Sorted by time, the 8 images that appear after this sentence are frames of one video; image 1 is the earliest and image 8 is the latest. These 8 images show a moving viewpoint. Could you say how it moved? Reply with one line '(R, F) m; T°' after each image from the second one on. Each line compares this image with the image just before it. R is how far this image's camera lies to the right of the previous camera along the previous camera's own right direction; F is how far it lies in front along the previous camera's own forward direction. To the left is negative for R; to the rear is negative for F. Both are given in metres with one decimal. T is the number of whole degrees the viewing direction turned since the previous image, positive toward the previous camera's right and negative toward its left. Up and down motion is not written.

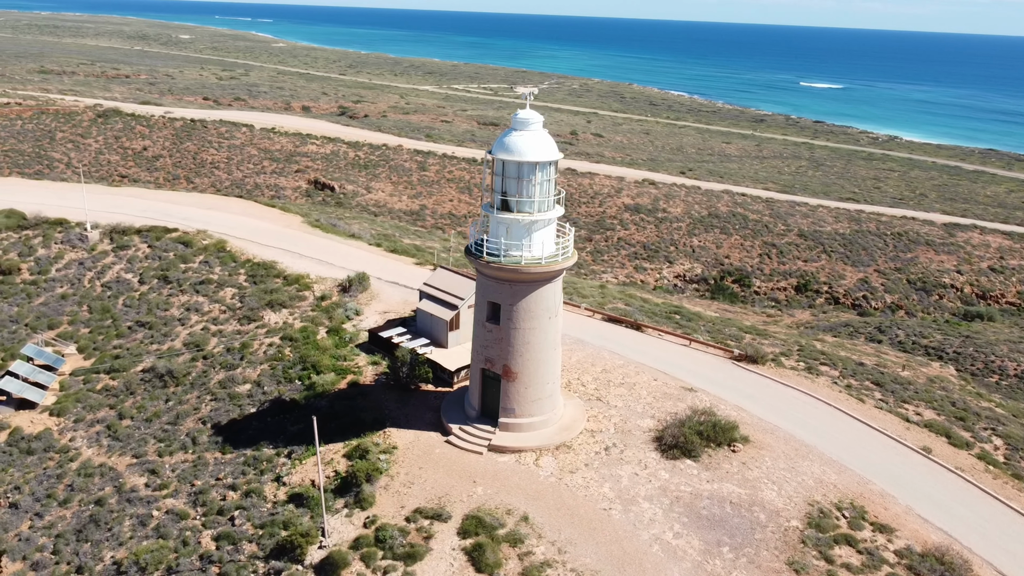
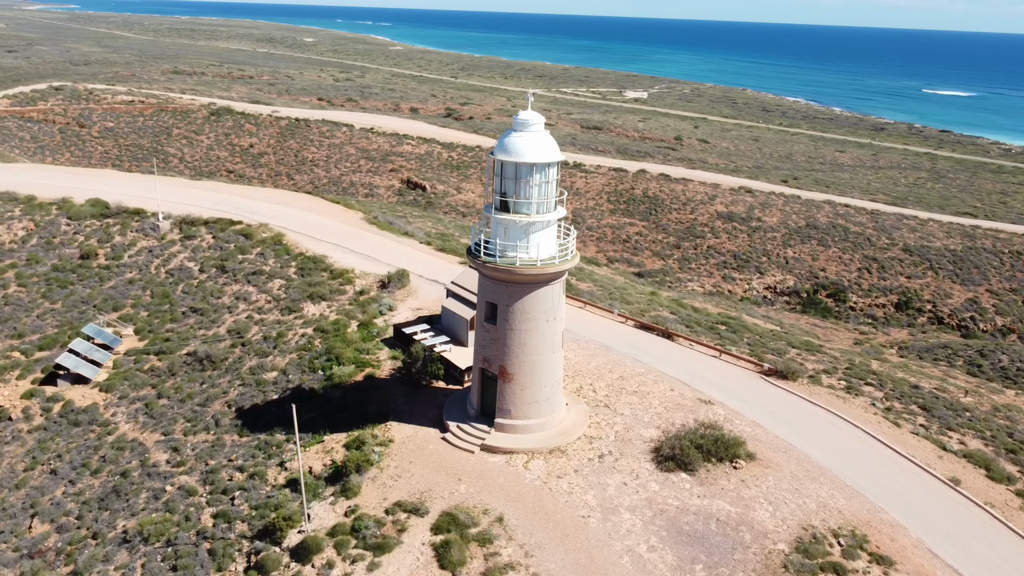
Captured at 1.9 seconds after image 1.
(+2.0, +0.1) m; -7°
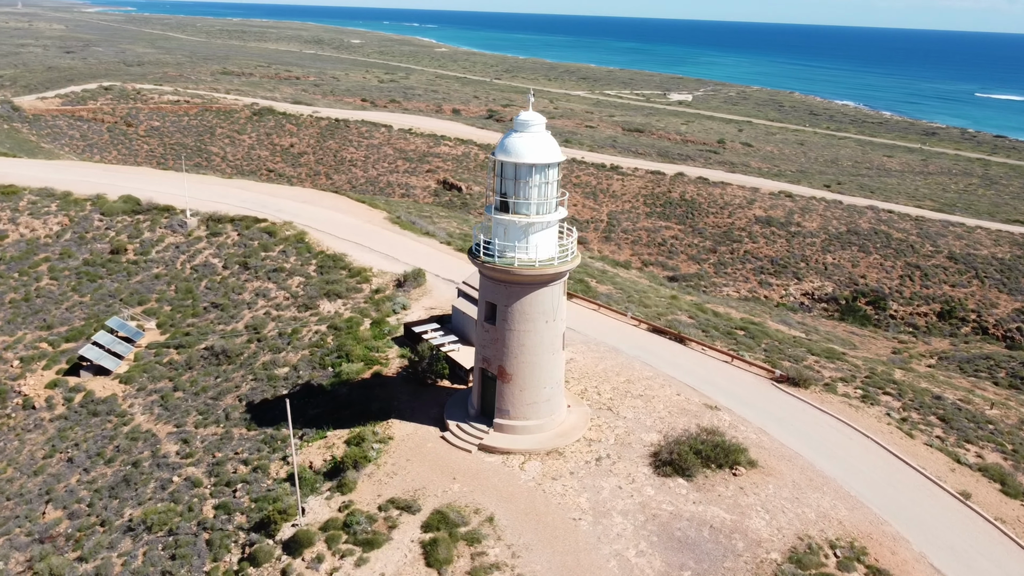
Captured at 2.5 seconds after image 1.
(+0.8, 0.0) m; -3°
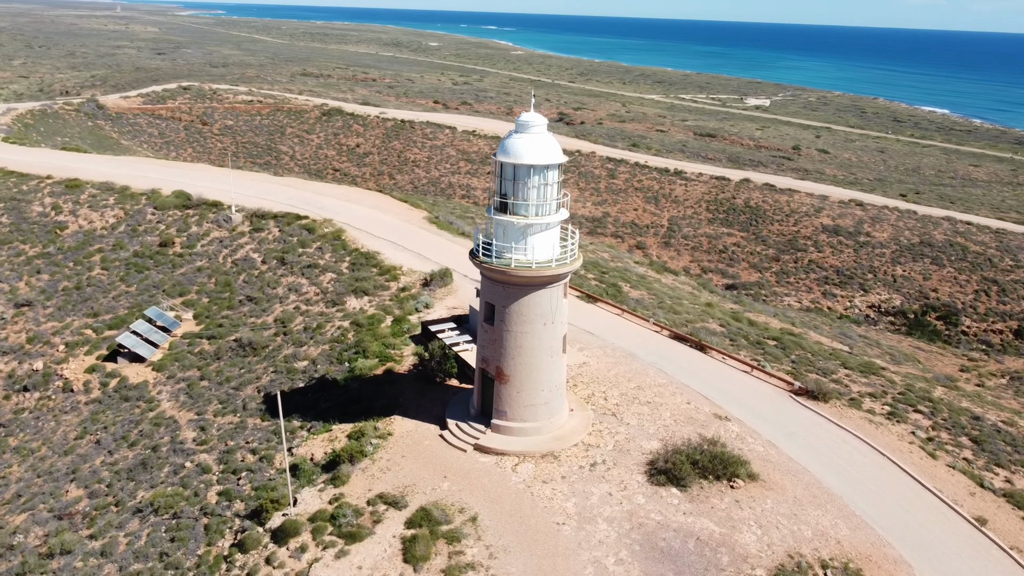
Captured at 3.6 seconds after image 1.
(+1.3, +0.1) m; -5°
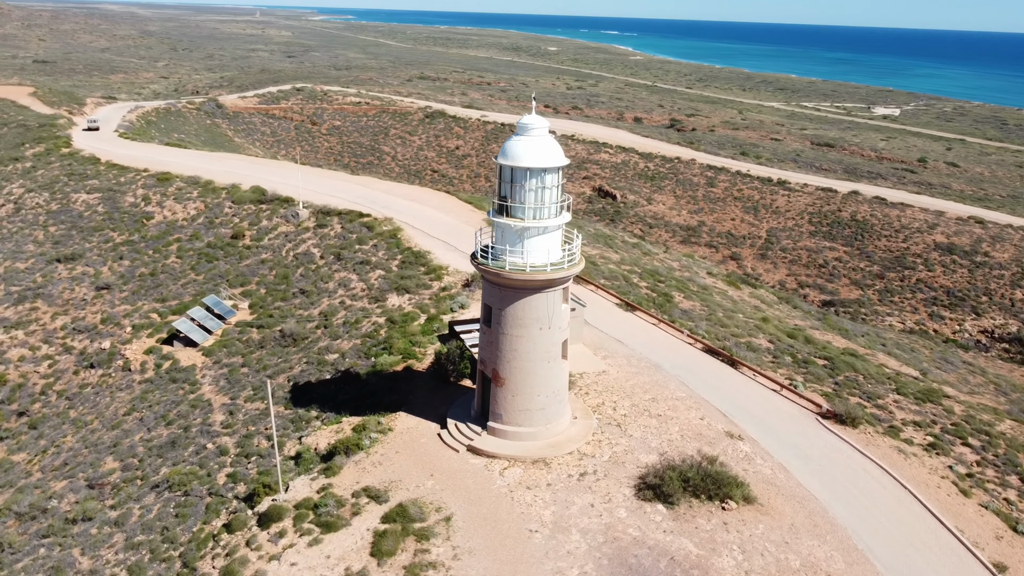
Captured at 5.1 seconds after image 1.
(+2.1, +0.2) m; -8°
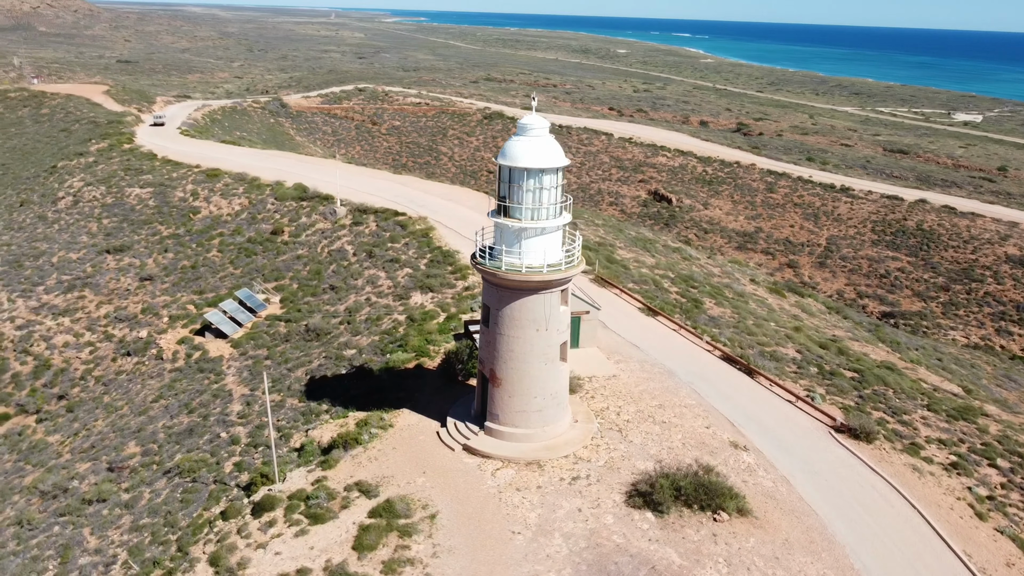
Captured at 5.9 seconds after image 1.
(+1.2, +0.1) m; -5°
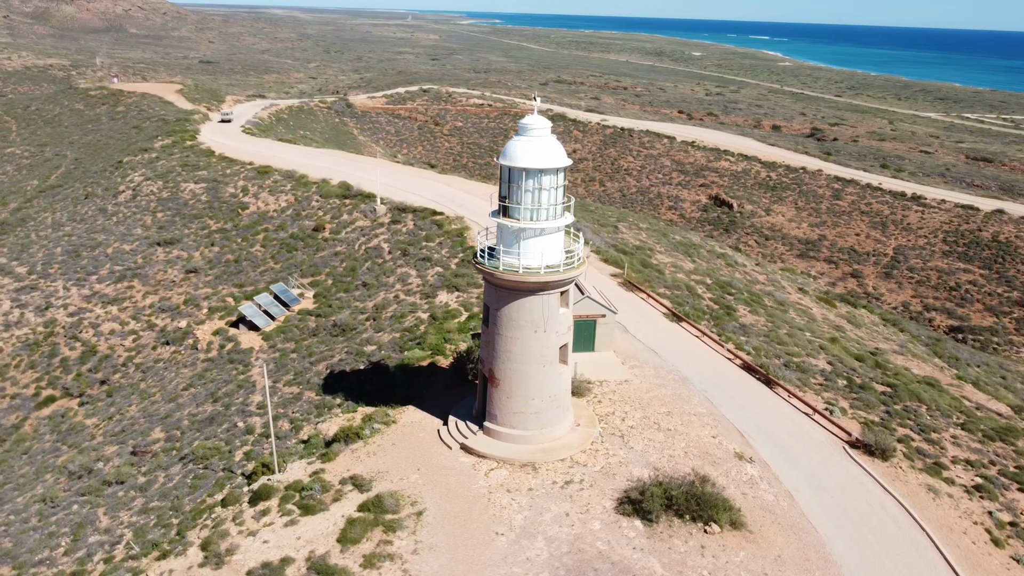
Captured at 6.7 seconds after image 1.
(+1.2, +0.1) m; -5°
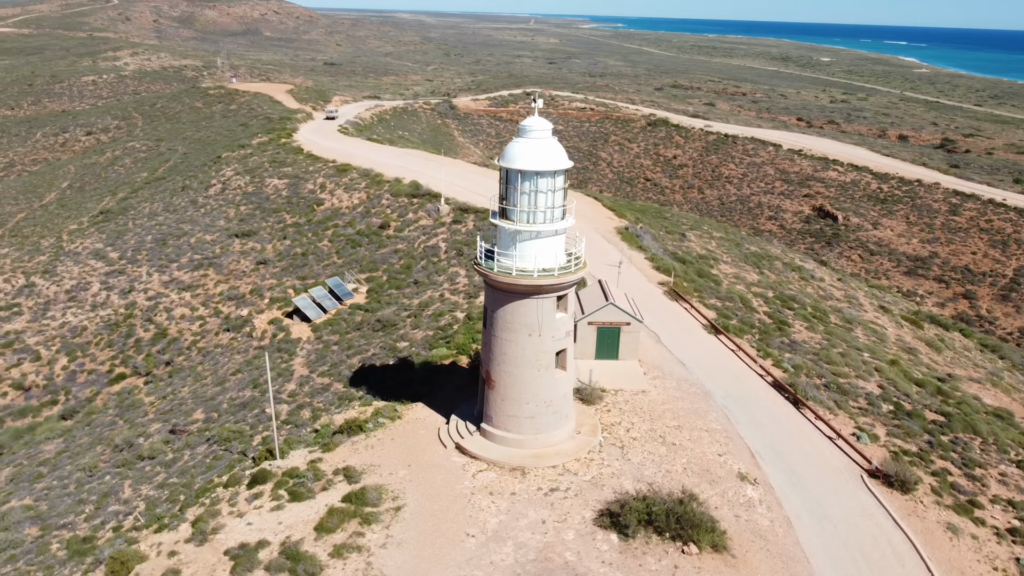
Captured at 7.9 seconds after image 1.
(+2.0, +0.2) m; -8°
